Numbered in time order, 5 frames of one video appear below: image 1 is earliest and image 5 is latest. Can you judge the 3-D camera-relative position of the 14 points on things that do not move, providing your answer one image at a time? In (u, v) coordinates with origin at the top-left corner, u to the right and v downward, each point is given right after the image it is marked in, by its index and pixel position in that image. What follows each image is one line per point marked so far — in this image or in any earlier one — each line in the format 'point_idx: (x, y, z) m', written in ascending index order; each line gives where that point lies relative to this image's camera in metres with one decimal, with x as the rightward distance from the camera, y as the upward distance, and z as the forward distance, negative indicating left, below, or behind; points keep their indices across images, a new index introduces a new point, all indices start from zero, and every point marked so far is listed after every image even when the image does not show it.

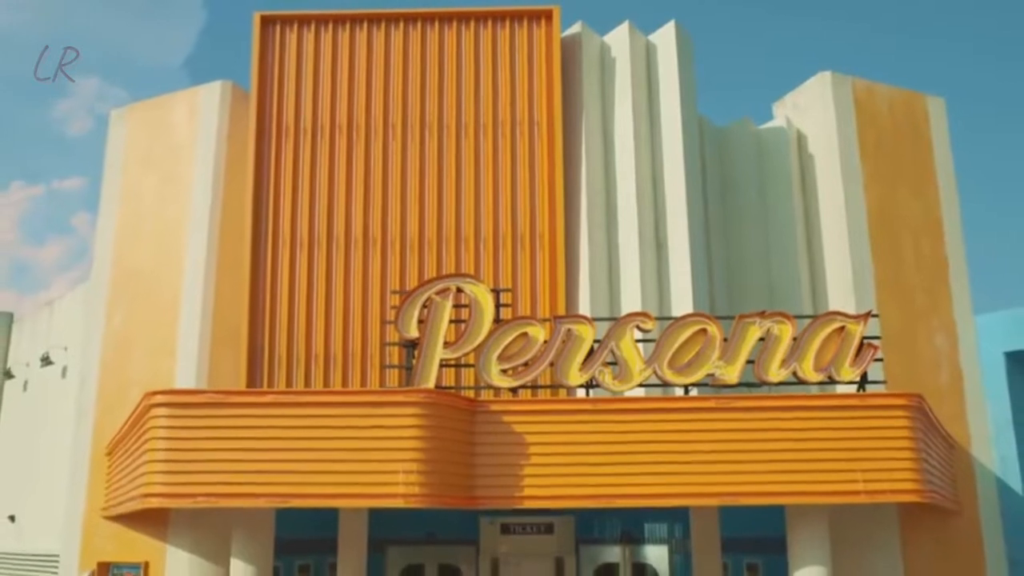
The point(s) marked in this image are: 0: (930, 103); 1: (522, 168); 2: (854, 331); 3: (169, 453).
0: (+8.2, +3.6, +19.7) m
1: (+0.2, +2.0, +17.0) m
2: (+4.3, -0.6, +12.7) m
3: (-3.7, -1.8, +10.8) m
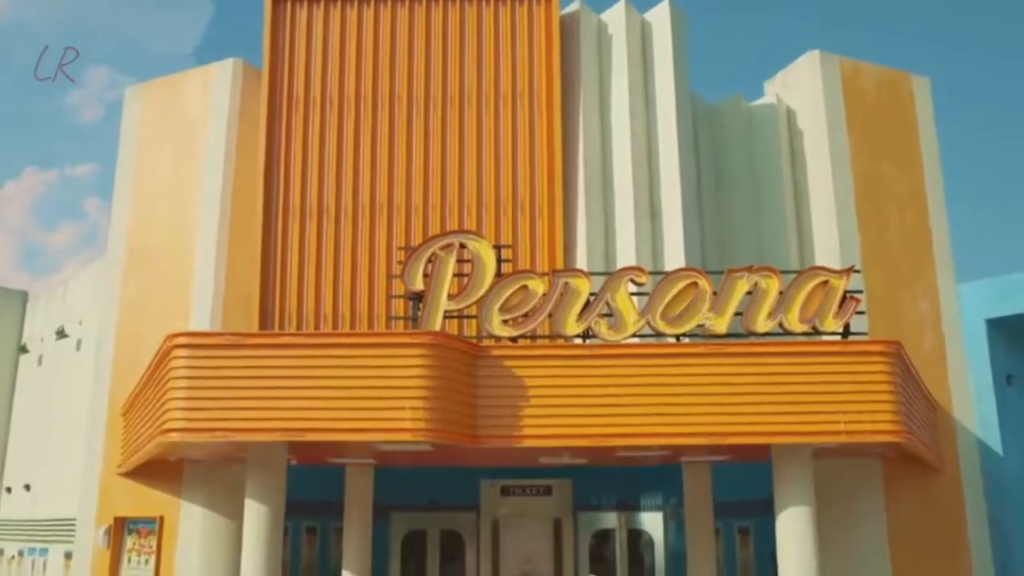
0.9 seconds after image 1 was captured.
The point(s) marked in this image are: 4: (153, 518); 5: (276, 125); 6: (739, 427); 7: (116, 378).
0: (+8.2, +4.2, +20.5) m
1: (+0.2, +2.6, +17.8) m
2: (+4.4, 0.0, +13.5) m
3: (-3.7, -1.2, +11.6) m
4: (-6.4, -4.1, +18.1) m
5: (-4.1, +2.9, +17.7) m
6: (+2.8, -1.7, +12.3) m
7: (-7.6, -1.7, +19.4) m
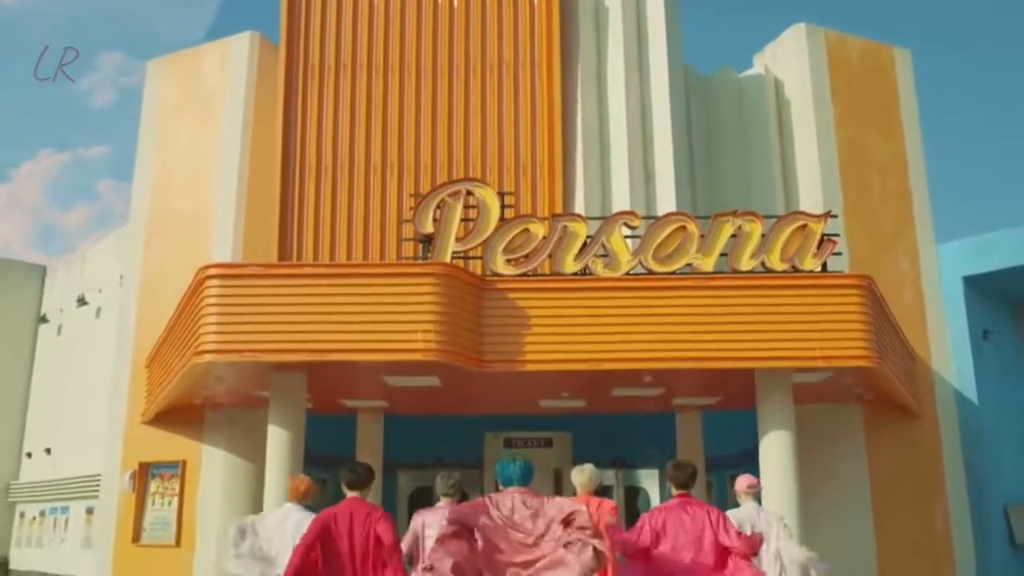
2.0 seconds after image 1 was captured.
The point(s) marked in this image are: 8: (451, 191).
0: (+8.2, +5.0, +21.6) m
1: (+0.2, +3.5, +18.9) m
2: (+4.4, +0.9, +14.6) m
3: (-3.7, -0.4, +12.7) m
4: (-6.4, -3.3, +19.2) m
5: (-4.1, +3.7, +18.8) m
6: (+2.8, -0.9, +13.4) m
7: (-7.6, -0.9, +20.5) m
8: (-0.9, +1.4, +14.8) m
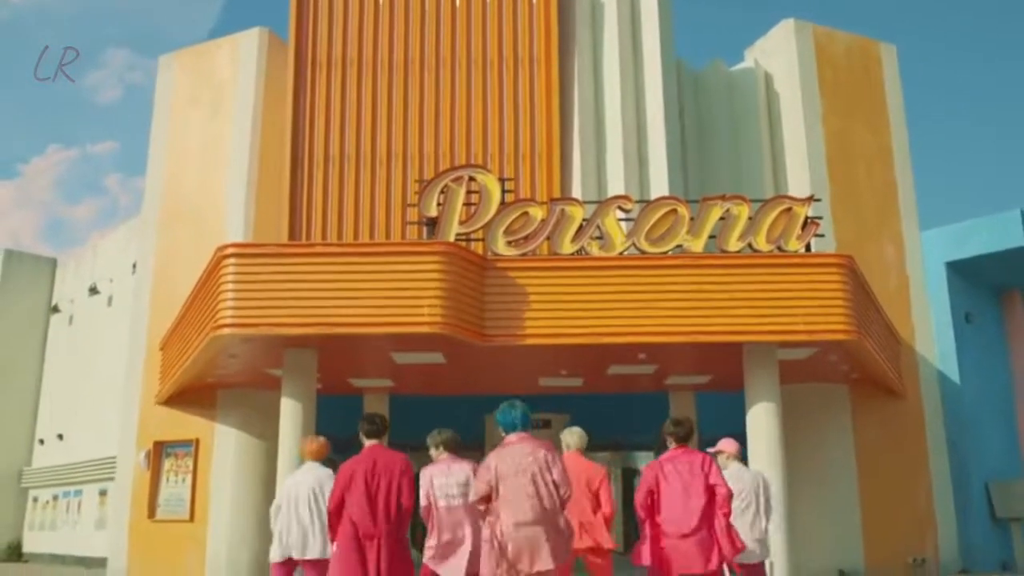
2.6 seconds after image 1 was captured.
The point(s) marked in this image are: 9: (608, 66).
0: (+8.2, +5.3, +22.4) m
1: (+0.2, +3.8, +19.6) m
2: (+4.4, +1.2, +15.4) m
3: (-3.7, -0.1, +13.5) m
4: (-6.4, -3.0, +19.9) m
5: (-4.1, +4.0, +19.5) m
6: (+2.8, -0.6, +14.2) m
7: (-7.6, -0.6, +21.3) m
8: (-0.9, +1.7, +15.6) m
9: (+1.9, +4.4, +20.0) m
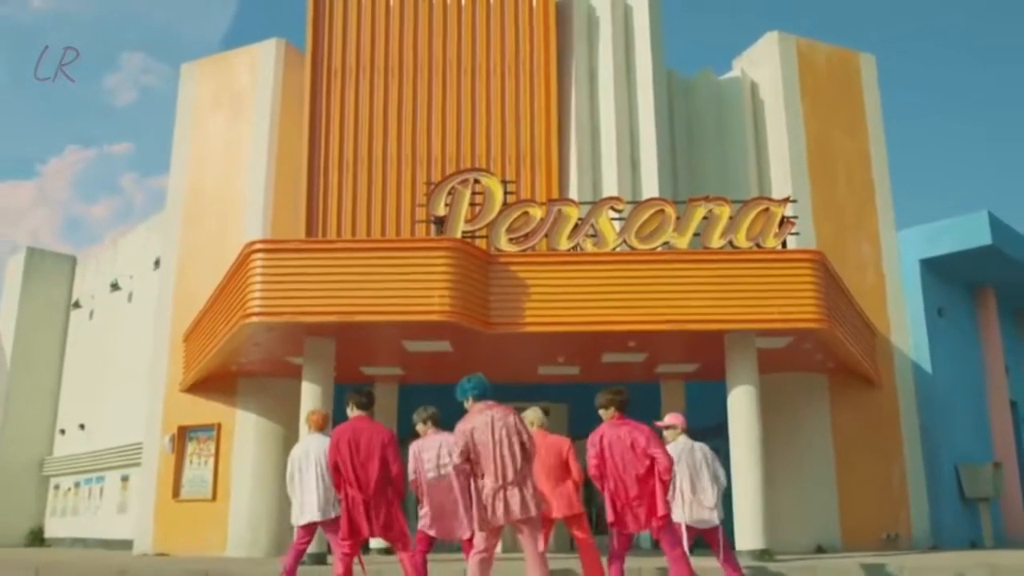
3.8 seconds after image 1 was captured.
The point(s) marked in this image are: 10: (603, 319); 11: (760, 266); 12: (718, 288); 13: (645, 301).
0: (+8.3, +5.4, +23.8) m
1: (+0.2, +3.9, +21.1) m
2: (+4.4, +1.3, +16.8) m
3: (-3.7, 0.0, +14.9) m
4: (-6.3, -2.9, +21.3) m
5: (-4.1, +4.1, +21.0) m
6: (+2.8, -0.4, +15.6) m
7: (-7.6, -0.5, +22.7) m
8: (-0.9, +1.8, +17.0) m
9: (+1.9, +4.5, +21.4) m
10: (+1.4, -0.5, +15.6) m
11: (+3.9, +0.3, +15.7) m
12: (+3.2, 0.0, +15.7) m
13: (+2.1, -0.2, +15.7) m
